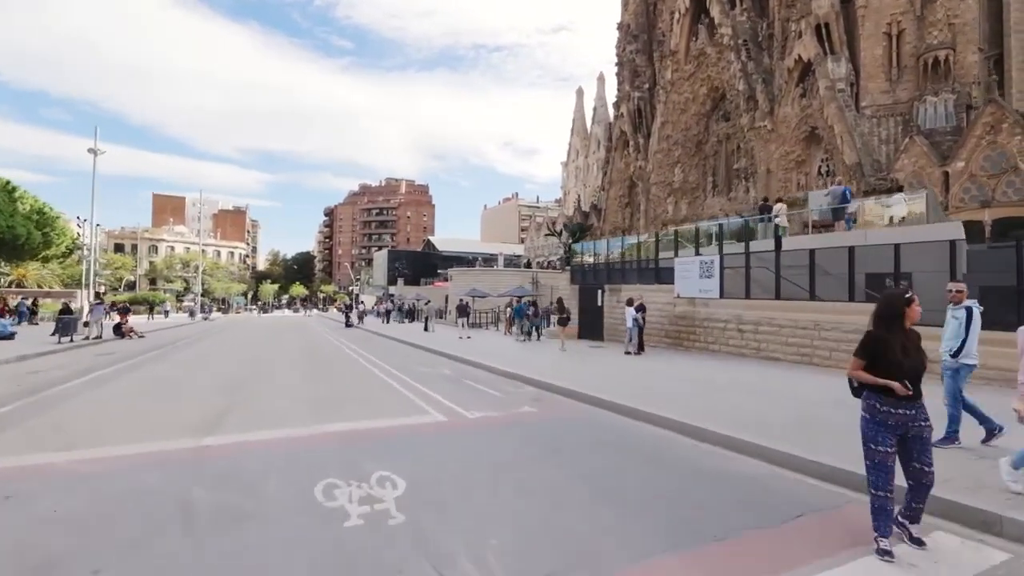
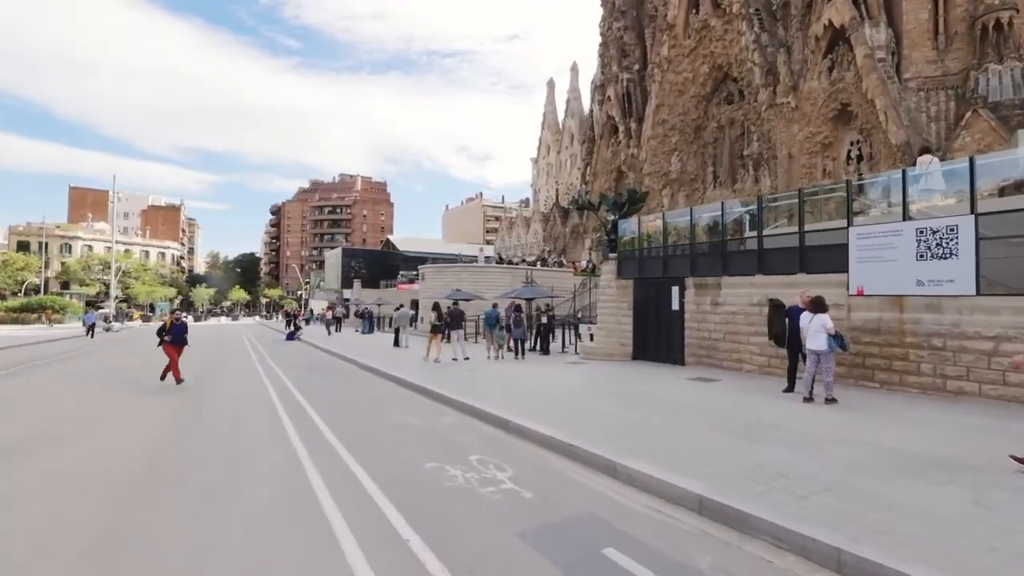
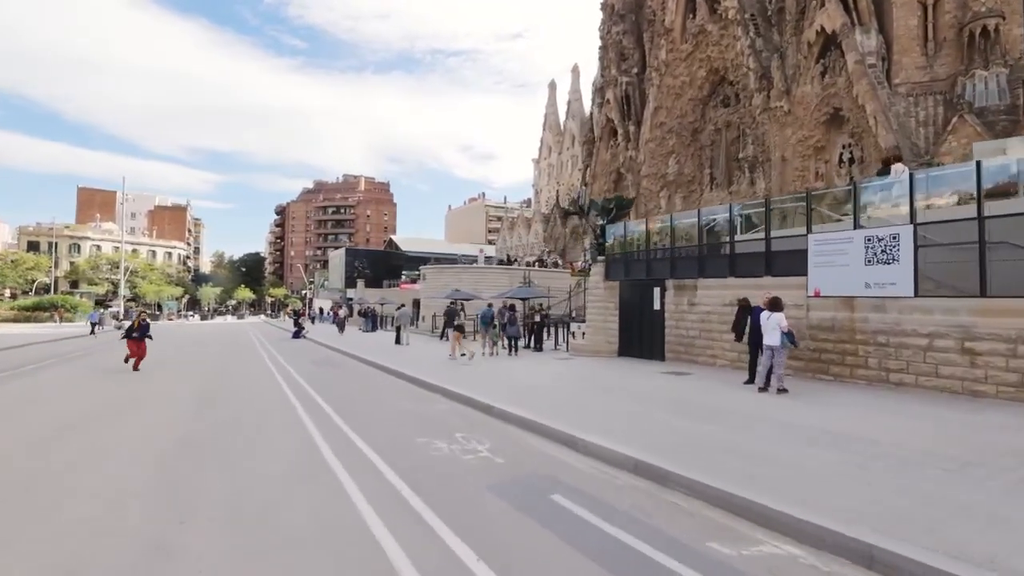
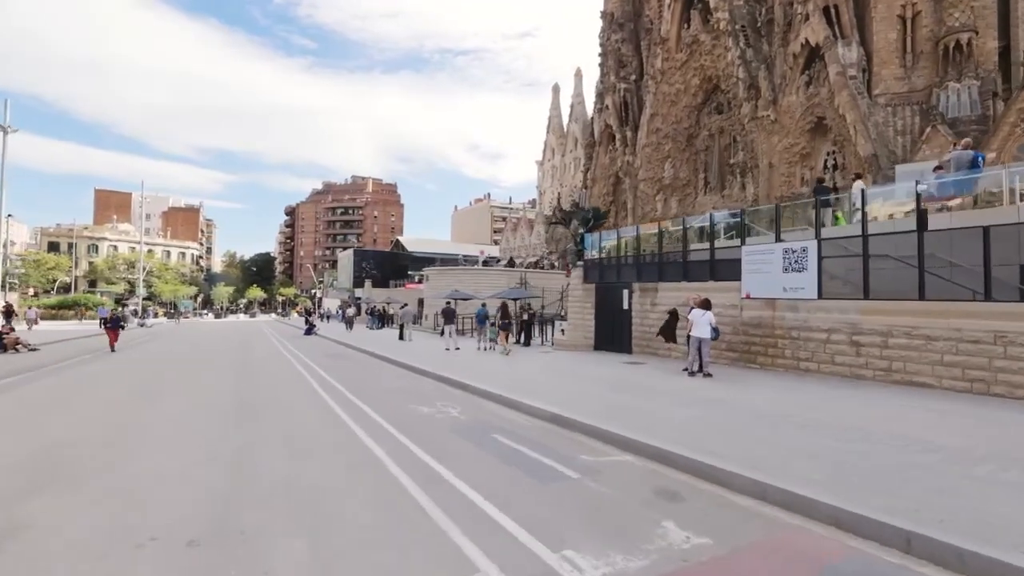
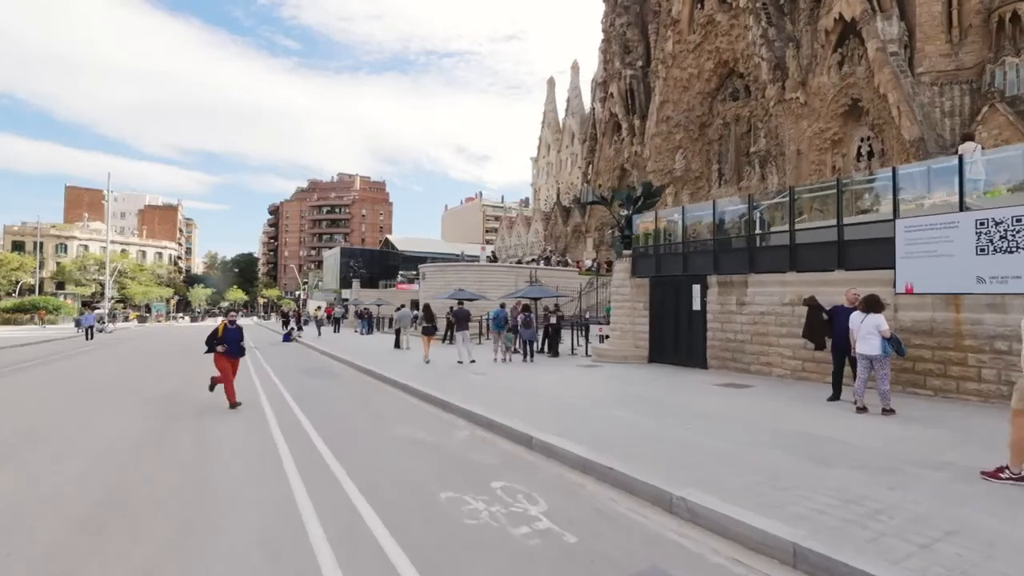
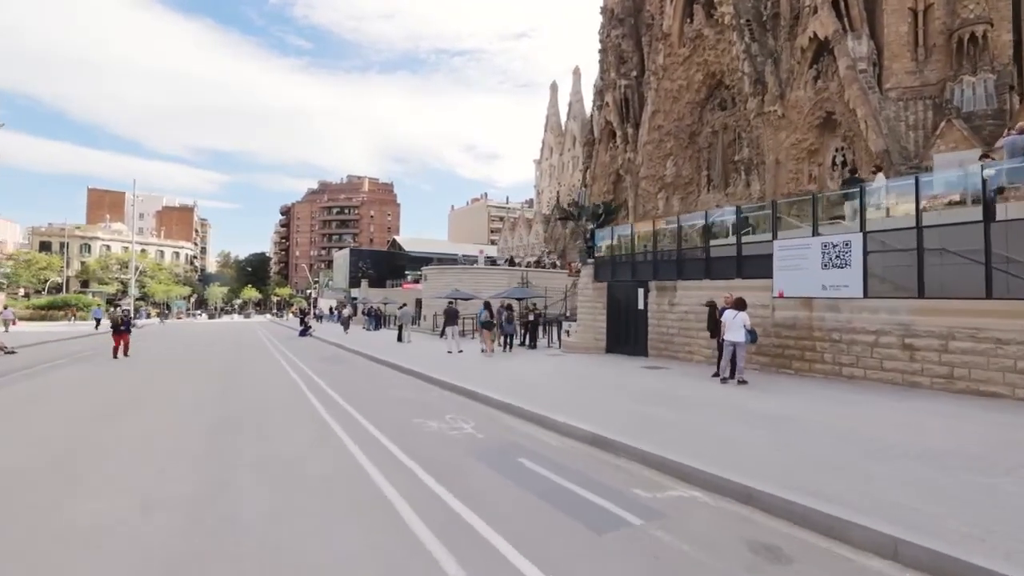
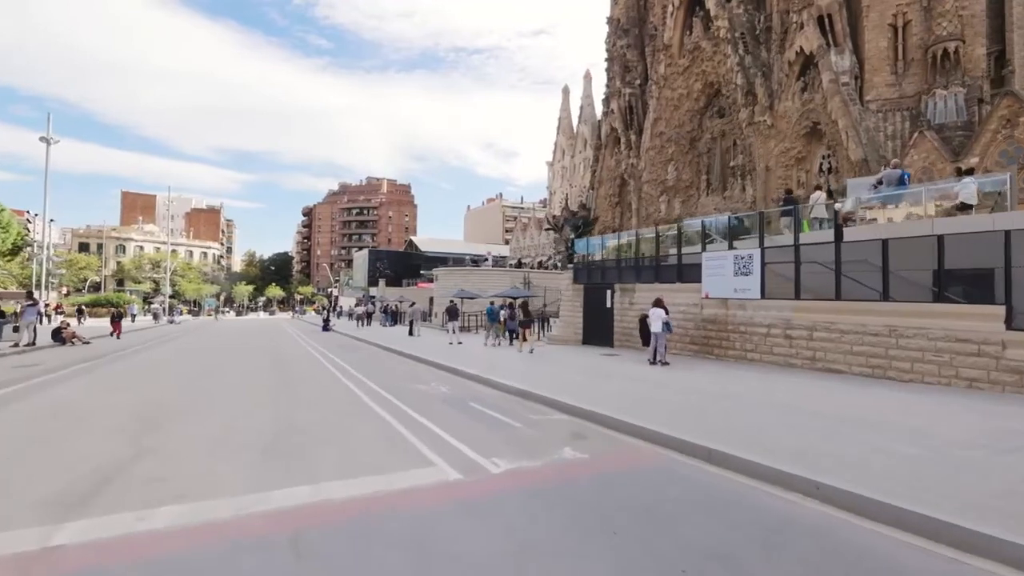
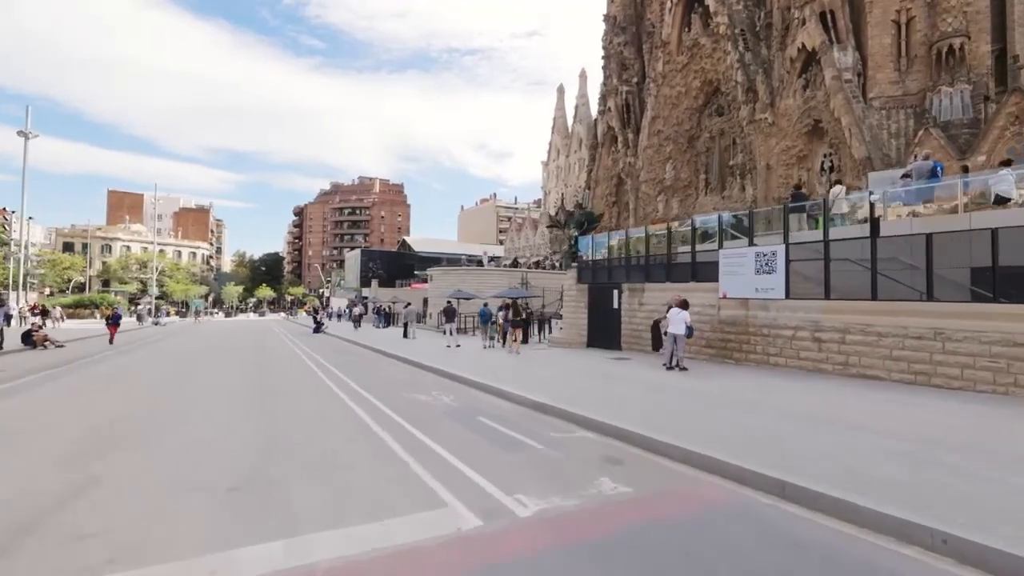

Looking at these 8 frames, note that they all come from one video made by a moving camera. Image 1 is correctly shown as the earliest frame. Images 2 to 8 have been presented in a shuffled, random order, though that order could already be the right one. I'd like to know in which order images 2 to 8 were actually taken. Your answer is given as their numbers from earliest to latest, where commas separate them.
7, 8, 4, 6, 3, 2, 5
